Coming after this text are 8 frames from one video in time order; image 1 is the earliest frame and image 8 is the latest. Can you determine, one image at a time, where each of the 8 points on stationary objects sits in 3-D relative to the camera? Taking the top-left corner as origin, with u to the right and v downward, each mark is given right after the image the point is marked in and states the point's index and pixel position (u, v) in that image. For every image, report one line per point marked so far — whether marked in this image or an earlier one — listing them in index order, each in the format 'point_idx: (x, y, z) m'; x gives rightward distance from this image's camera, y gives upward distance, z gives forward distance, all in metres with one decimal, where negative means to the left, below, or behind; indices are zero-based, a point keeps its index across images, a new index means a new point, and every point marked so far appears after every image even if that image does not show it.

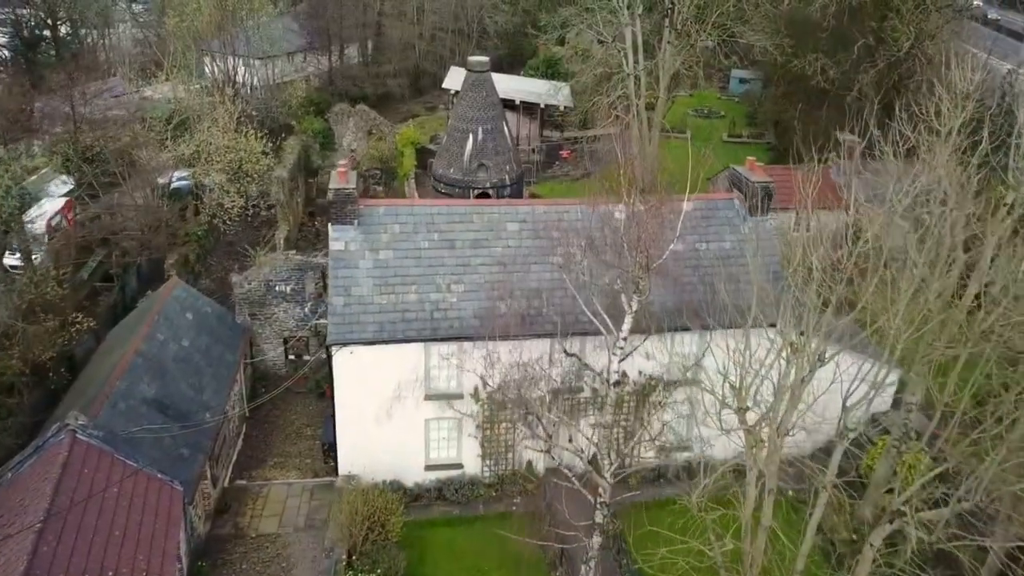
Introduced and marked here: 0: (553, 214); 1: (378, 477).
0: (+1.2, +2.2, +17.4) m
1: (-3.9, -5.4, +16.9) m
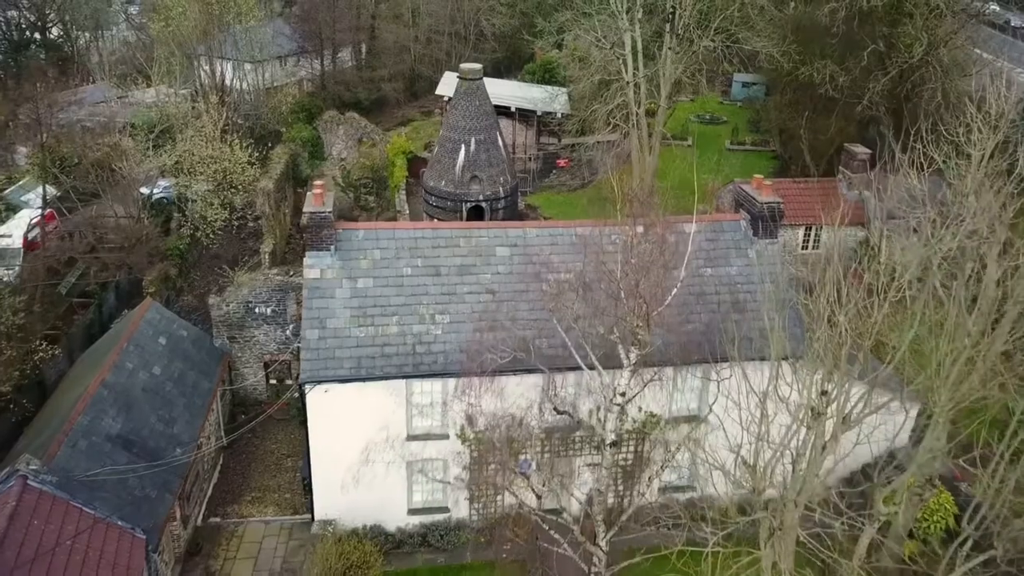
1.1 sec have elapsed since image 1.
0: (+0.9, +1.4, +16.1) m
1: (-4.1, -6.2, +15.6) m
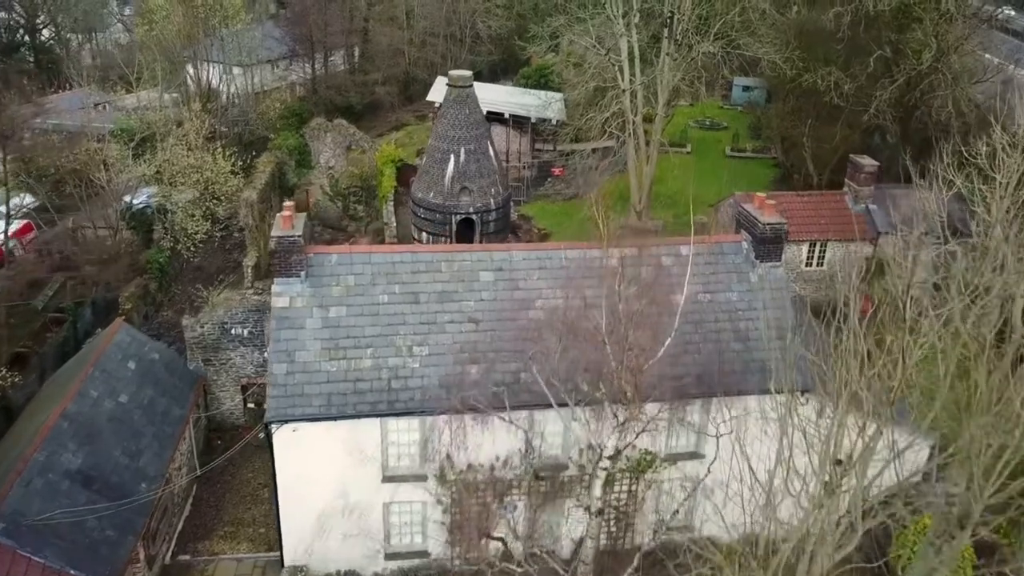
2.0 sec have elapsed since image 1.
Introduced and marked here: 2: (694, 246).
0: (+0.5, +0.7, +15.0) m
1: (-4.5, -6.9, +14.6) m
2: (+4.8, +1.2, +15.6) m
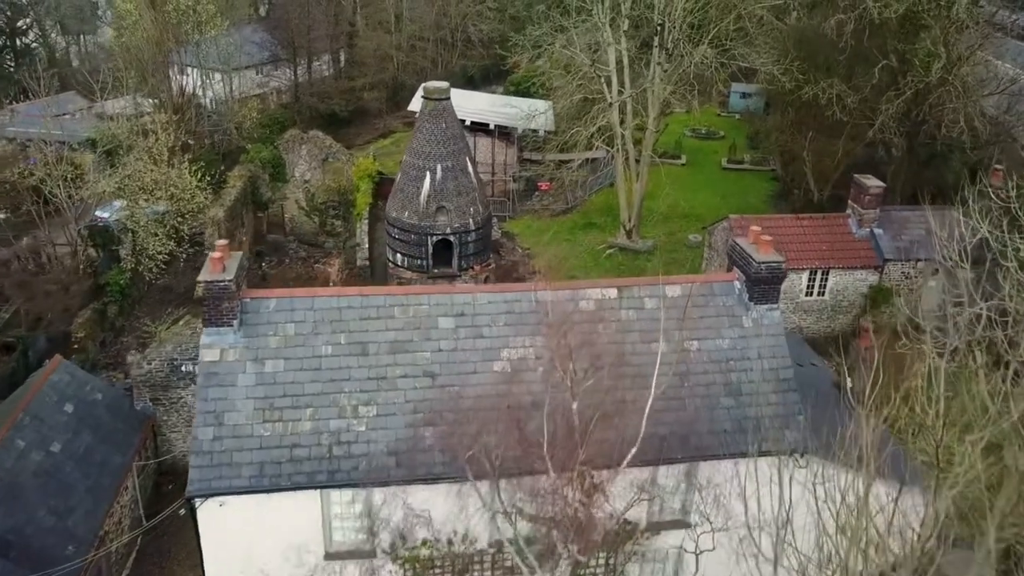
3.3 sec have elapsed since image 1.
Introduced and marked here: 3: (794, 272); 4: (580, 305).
0: (-0.3, -0.4, +13.4) m
1: (-5.3, -8.0, +12.9) m
2: (+4.0, +0.1, +13.9) m
3: (+9.5, +0.5, +19.8) m
4: (+1.6, -0.4, +13.5) m
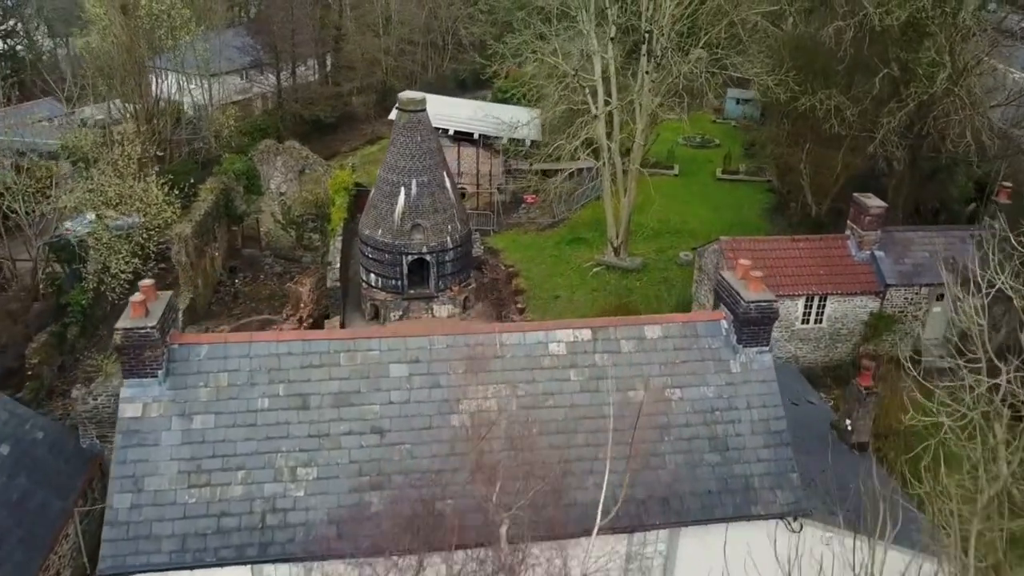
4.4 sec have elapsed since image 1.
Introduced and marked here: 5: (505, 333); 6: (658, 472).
0: (-1.1, -1.2, +12.0) m
1: (-6.1, -8.9, +11.5) m
2: (+3.2, -0.8, +12.6) m
3: (+8.7, -0.3, +18.4) m
4: (+0.8, -1.3, +12.2) m
5: (-0.2, -0.9, +12.2) m
6: (+2.9, -3.6, +11.7) m
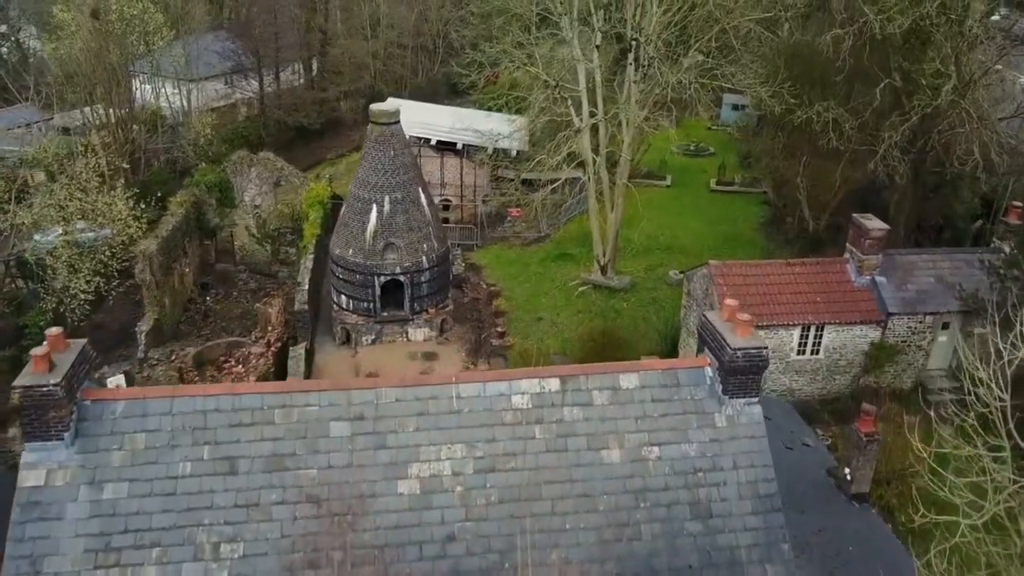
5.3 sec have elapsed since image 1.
0: (-1.9, -2.1, +10.7) m
1: (-6.9, -9.7, +10.2) m
2: (+2.4, -1.6, +11.3) m
3: (+7.9, -1.2, +17.1) m
4: (0.0, -2.1, +10.9) m
5: (-0.9, -1.8, +10.9) m
6: (+2.1, -4.4, +10.4) m
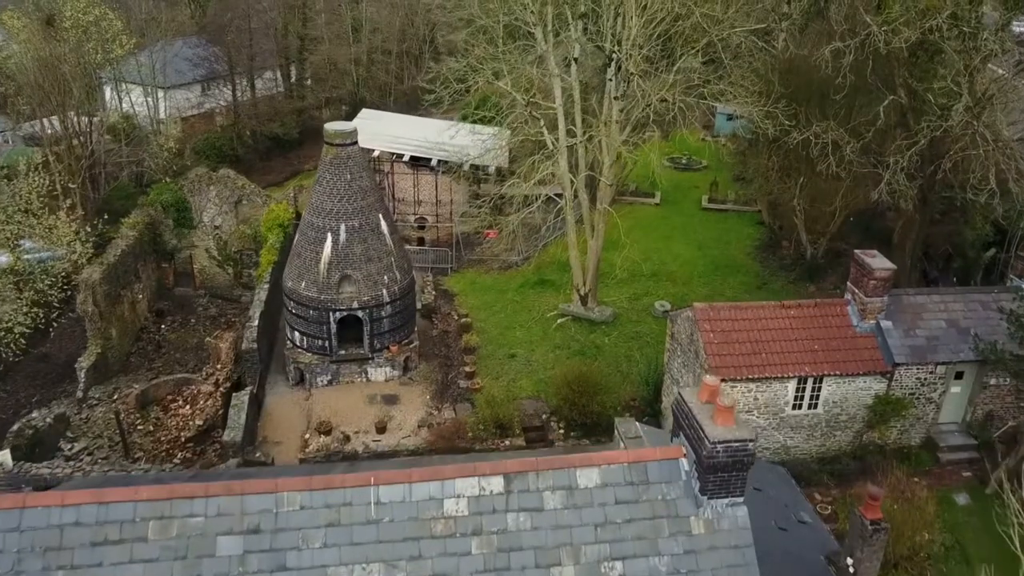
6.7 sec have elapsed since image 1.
0: (-2.9, -3.3, +8.8) m
1: (-7.9, -10.9, +8.3) m
2: (+1.4, -2.9, +9.4) m
3: (+6.9, -2.4, +15.2) m
4: (-1.0, -3.3, +8.9) m
5: (-2.0, -3.0, +8.9) m
6: (+1.1, -5.7, +8.4) m
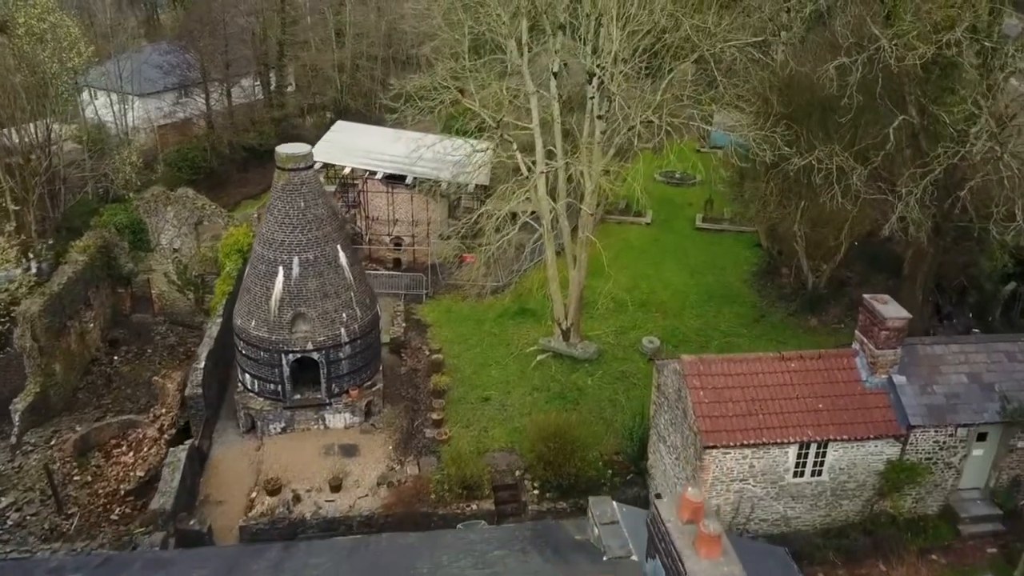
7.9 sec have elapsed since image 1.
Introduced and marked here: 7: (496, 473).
0: (-3.8, -4.5, +6.9) m
1: (-8.8, -12.1, +6.4) m
2: (+0.5, -4.0, +7.5) m
3: (+6.0, -3.6, +13.3) m
4: (-1.9, -4.5, +7.1) m
5: (-2.8, -4.2, +7.1) m
6: (+0.2, -6.9, +6.6) m
7: (-0.5, -5.3, +16.8) m
